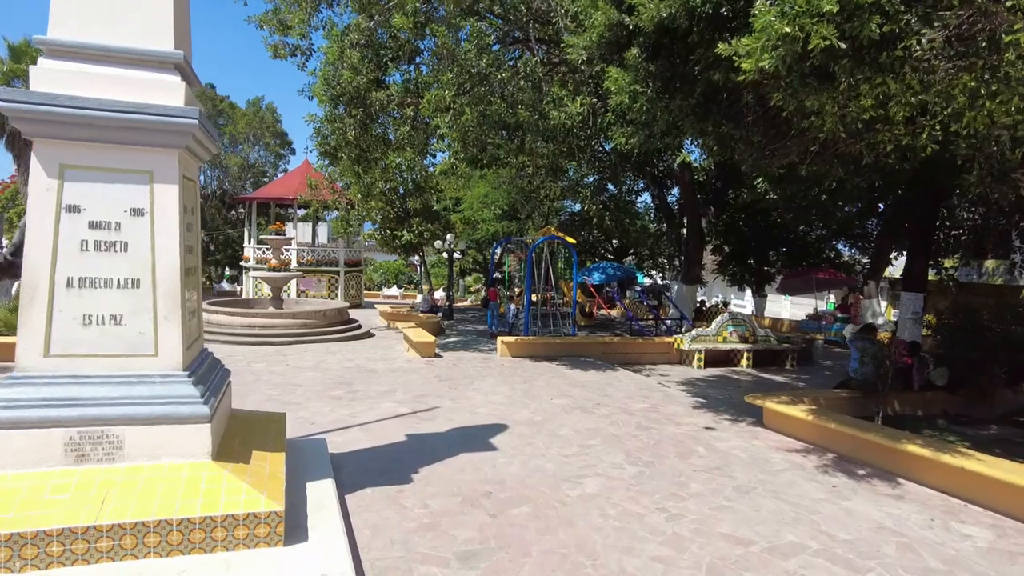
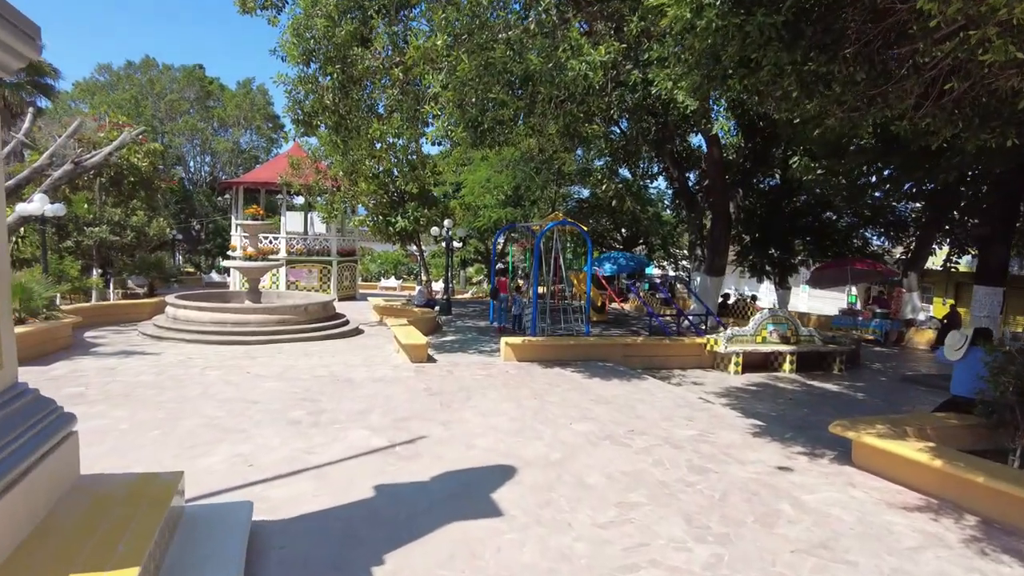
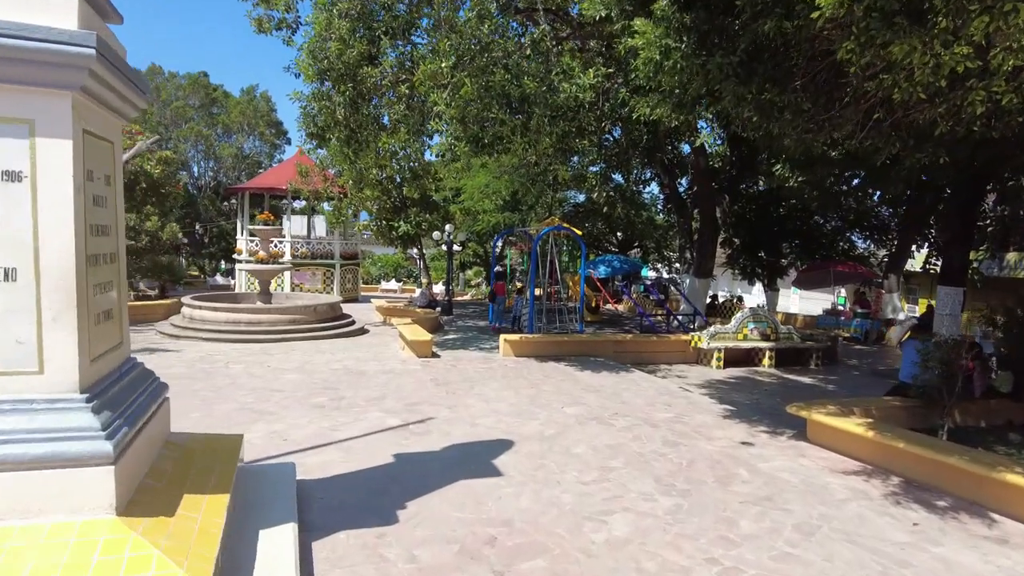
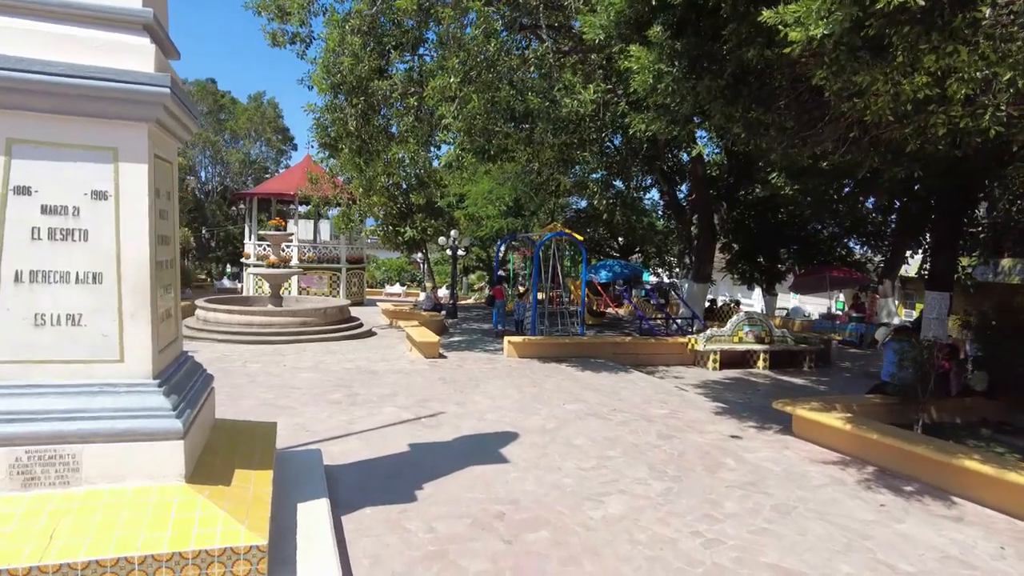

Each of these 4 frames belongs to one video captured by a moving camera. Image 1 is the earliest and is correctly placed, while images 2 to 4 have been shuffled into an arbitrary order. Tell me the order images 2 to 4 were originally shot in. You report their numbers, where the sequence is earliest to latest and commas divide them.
4, 3, 2
